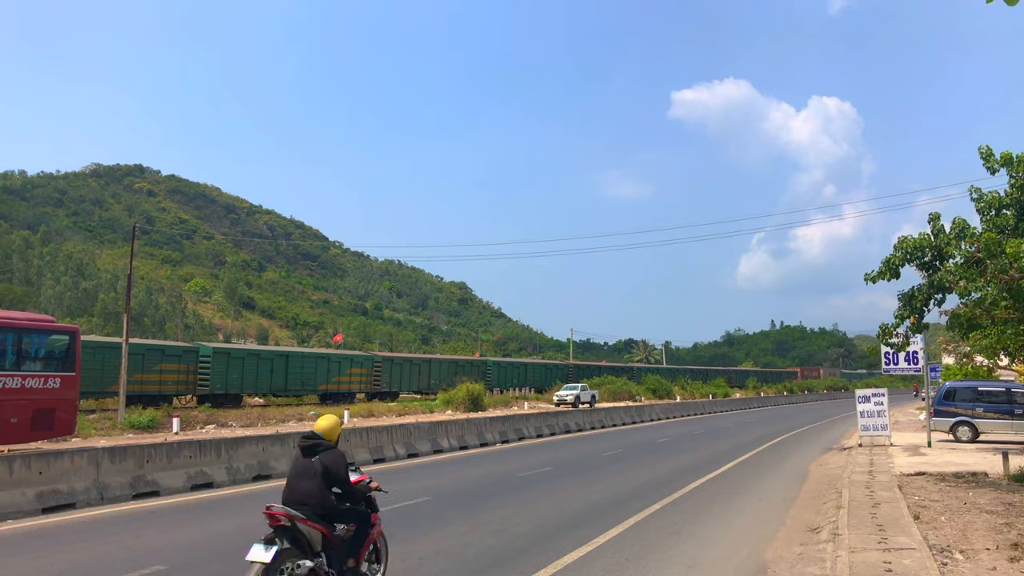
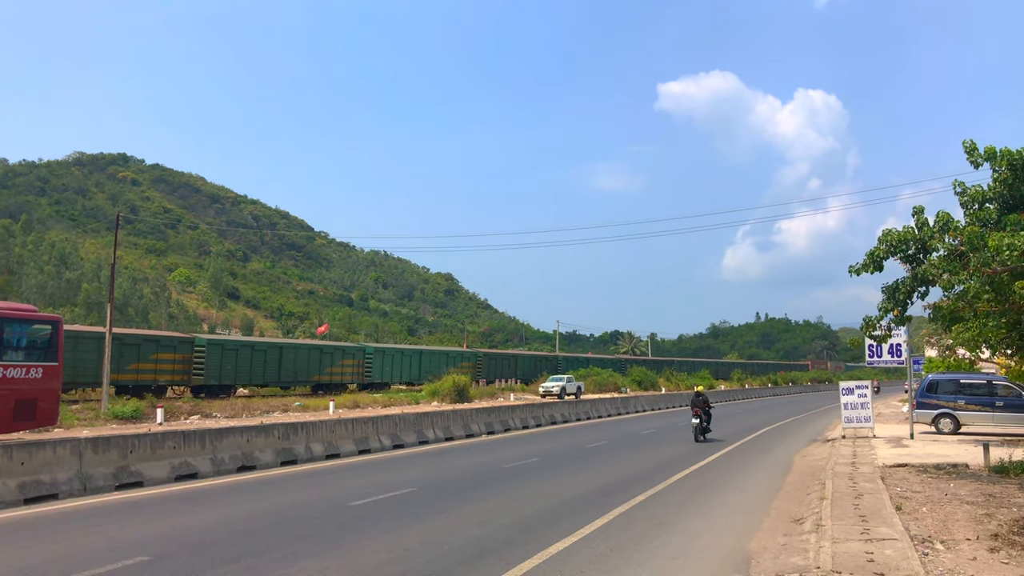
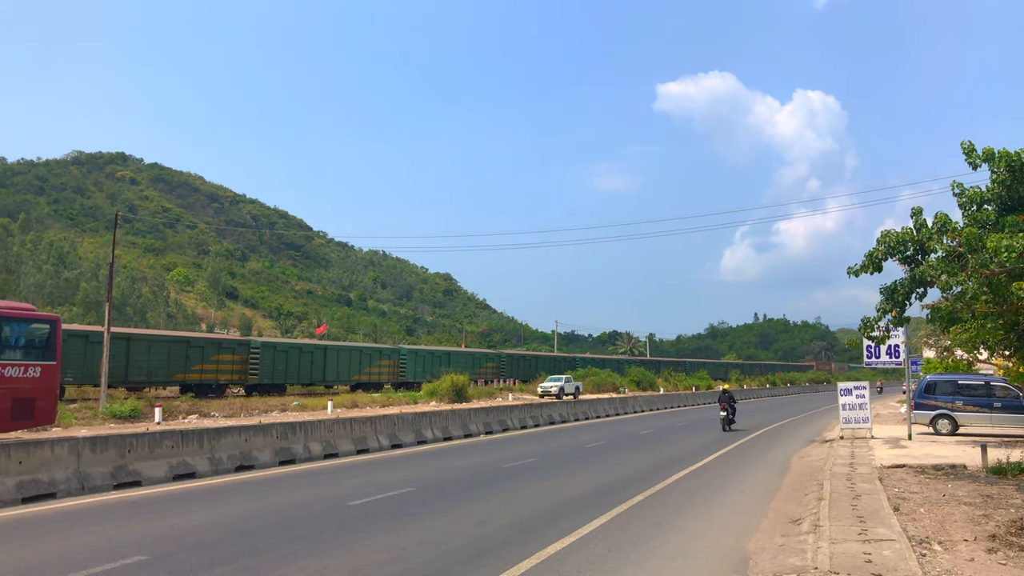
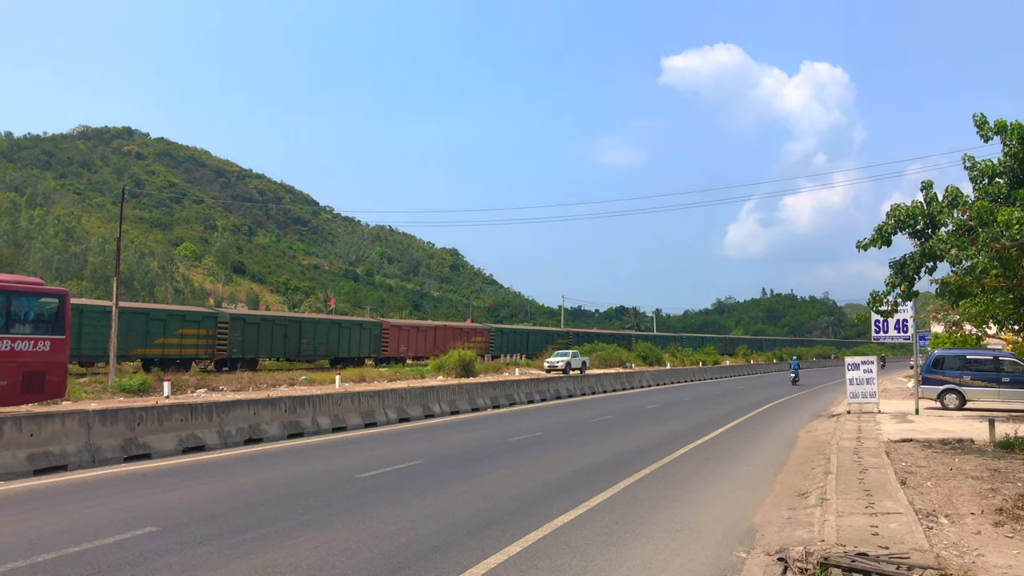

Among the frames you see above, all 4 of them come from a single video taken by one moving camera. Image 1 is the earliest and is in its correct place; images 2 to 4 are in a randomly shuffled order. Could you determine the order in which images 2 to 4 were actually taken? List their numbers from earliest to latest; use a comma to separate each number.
2, 3, 4
